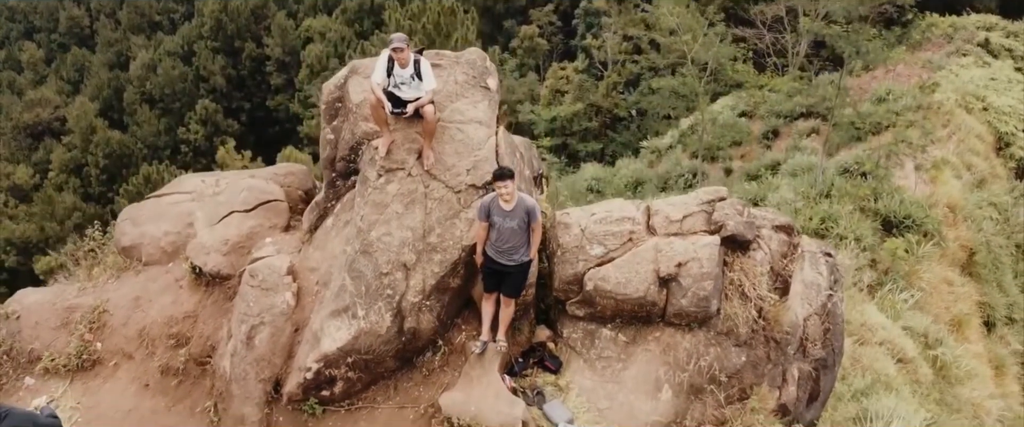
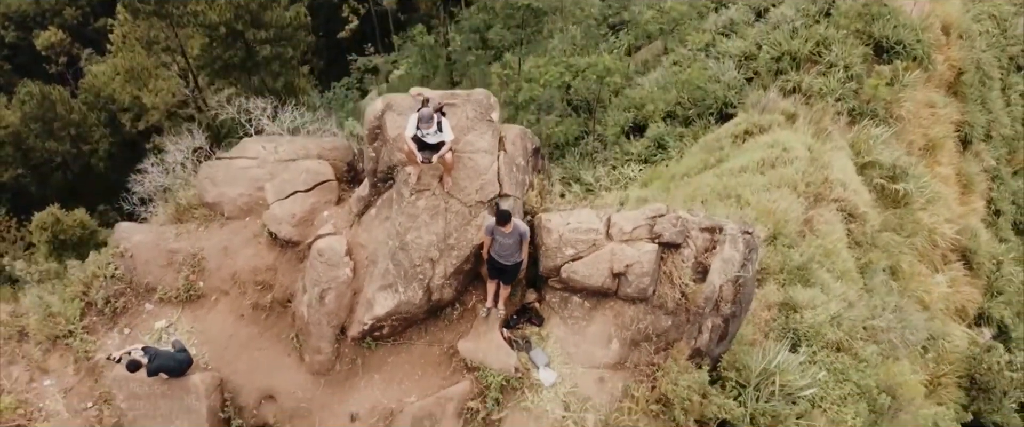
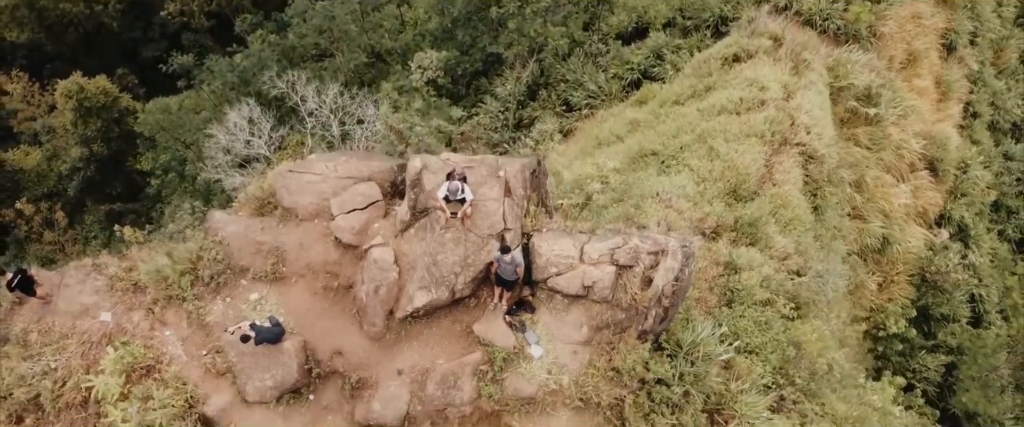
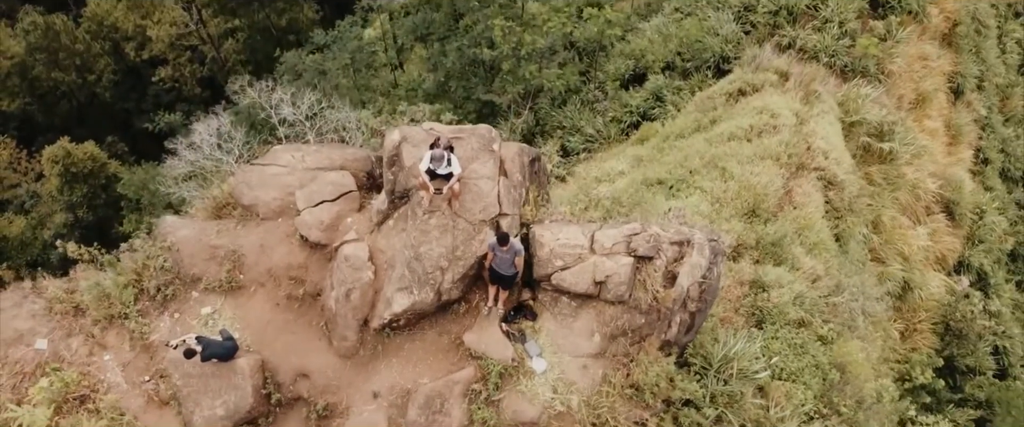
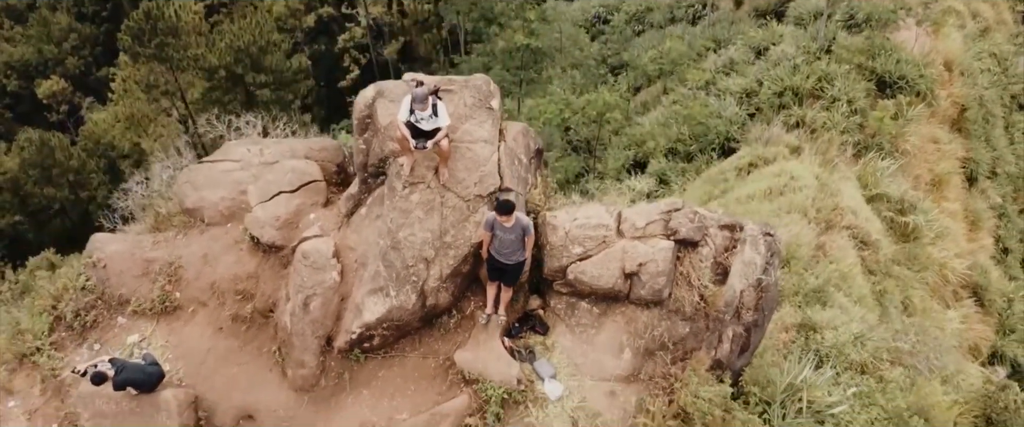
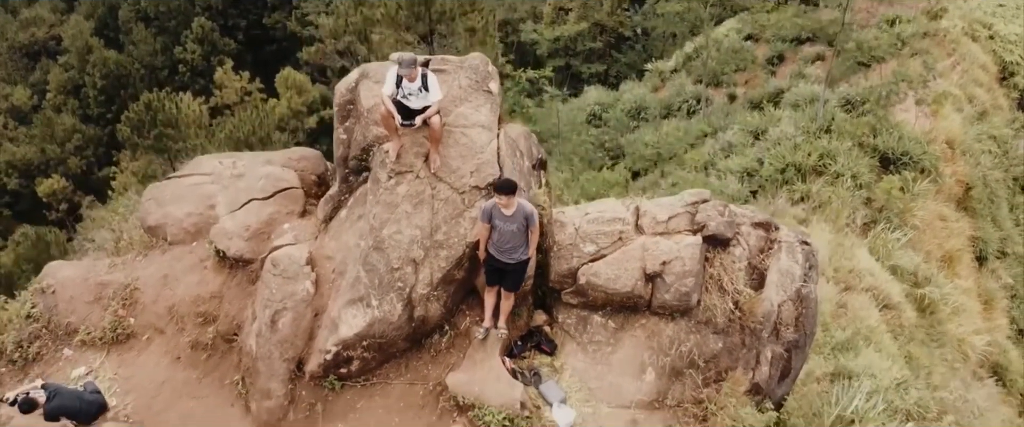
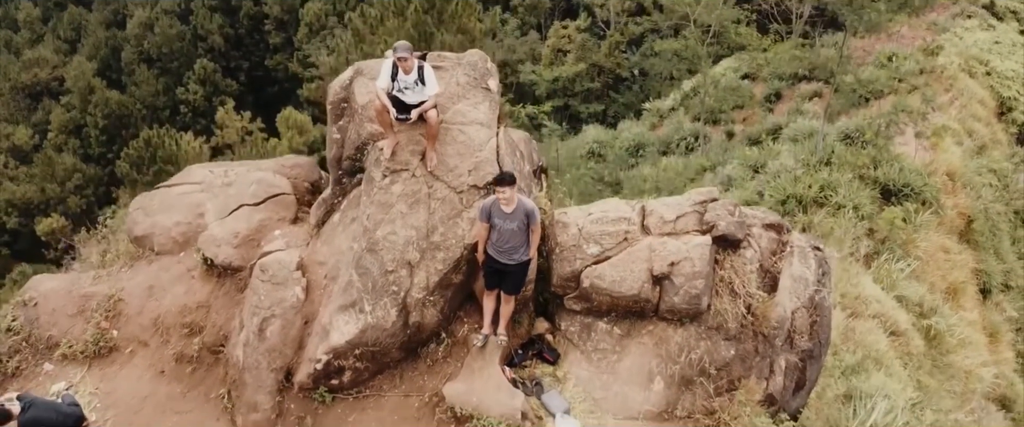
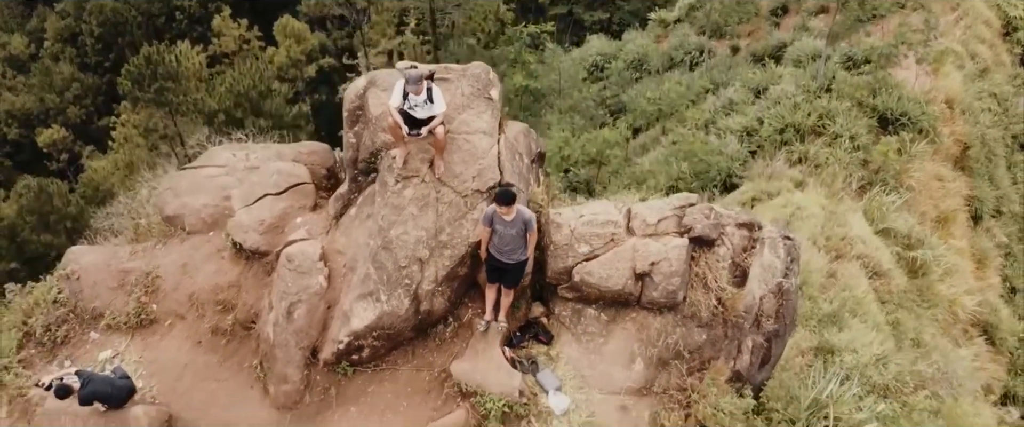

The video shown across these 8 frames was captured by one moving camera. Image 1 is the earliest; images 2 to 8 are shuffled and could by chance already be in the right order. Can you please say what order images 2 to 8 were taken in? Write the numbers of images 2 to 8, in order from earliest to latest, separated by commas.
7, 6, 8, 5, 2, 4, 3
